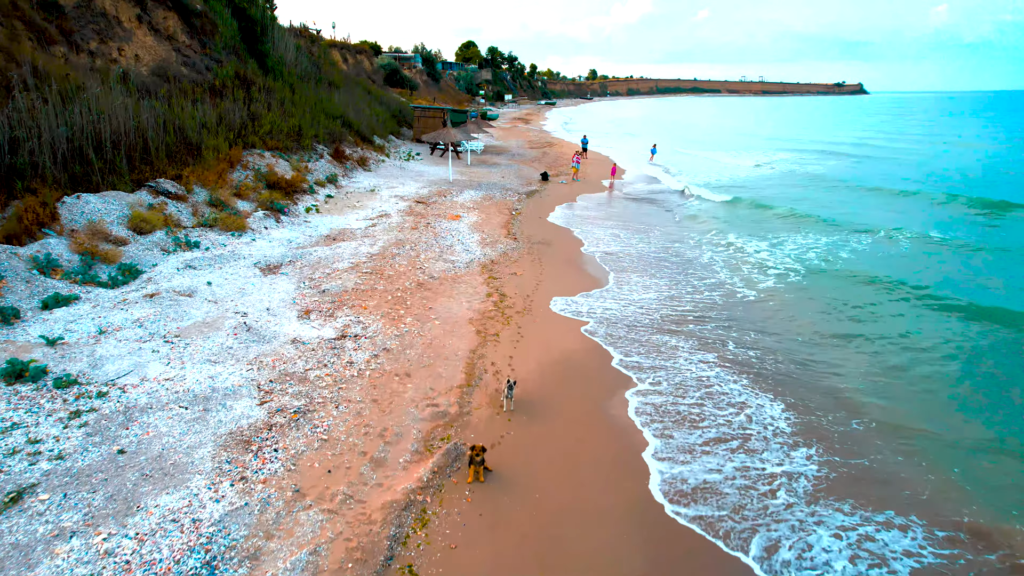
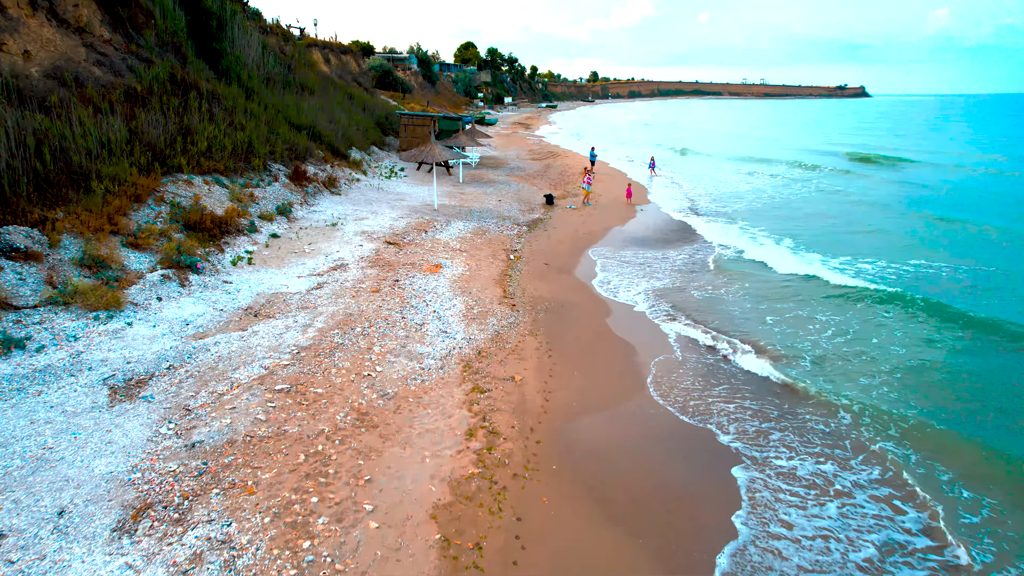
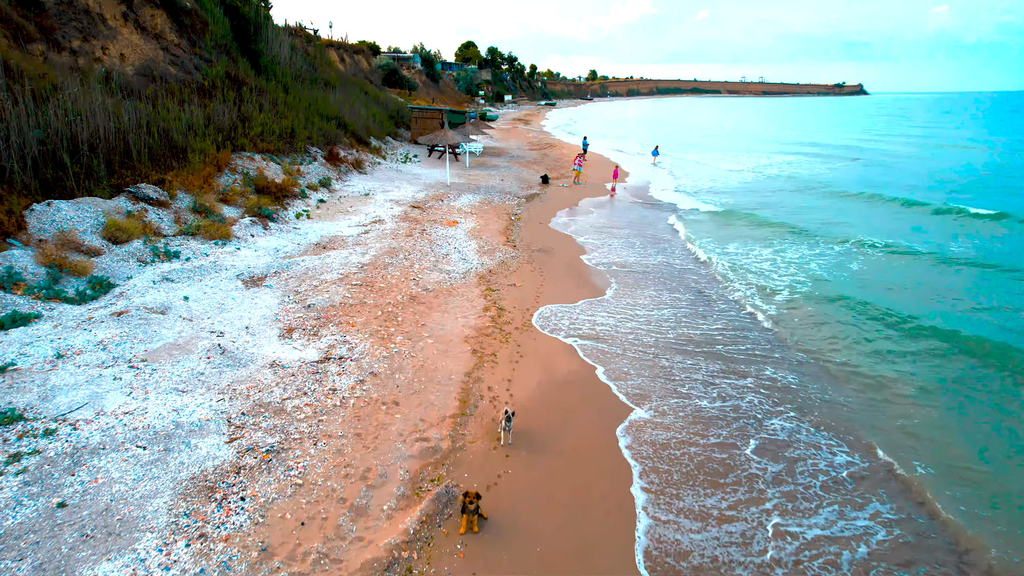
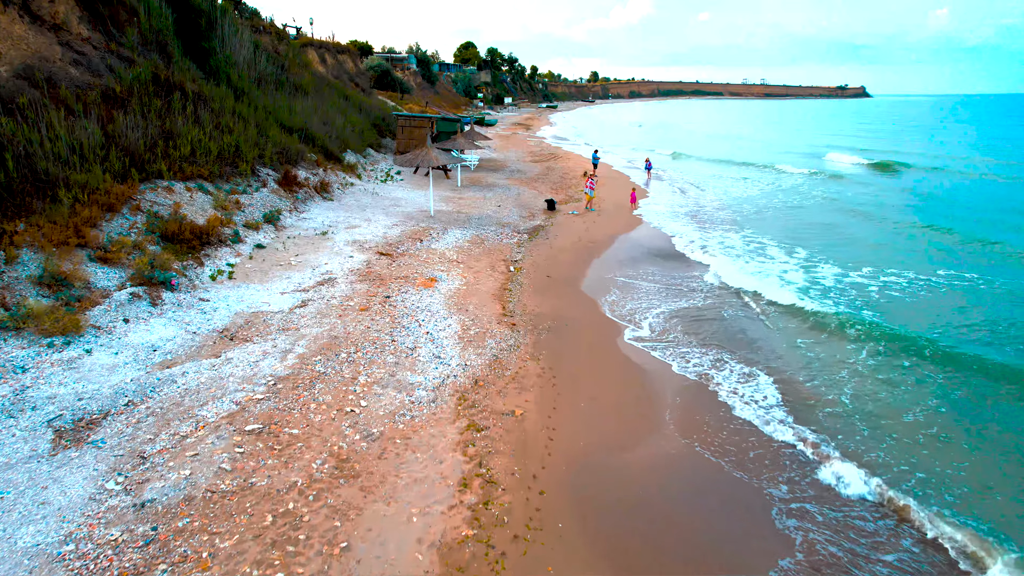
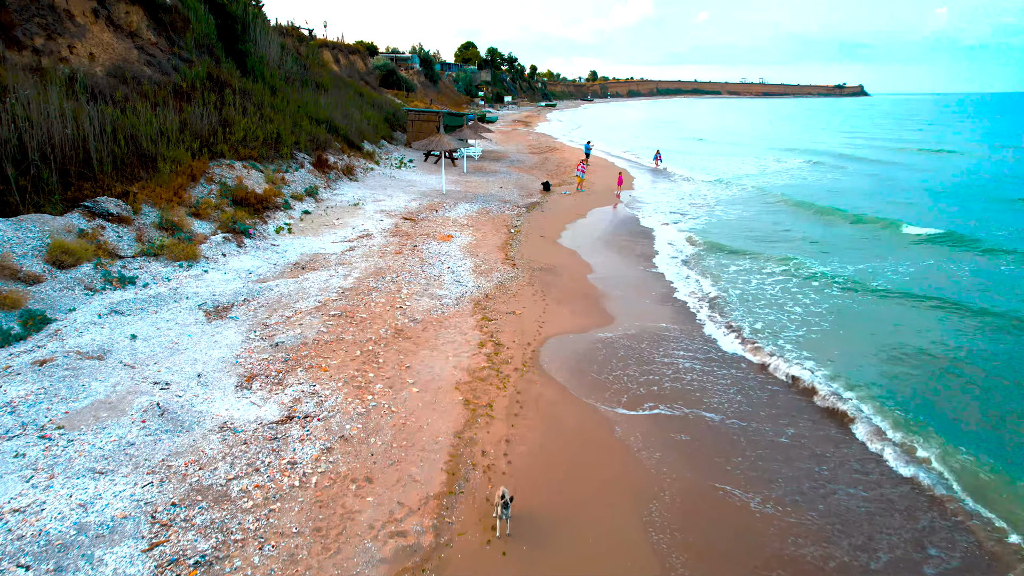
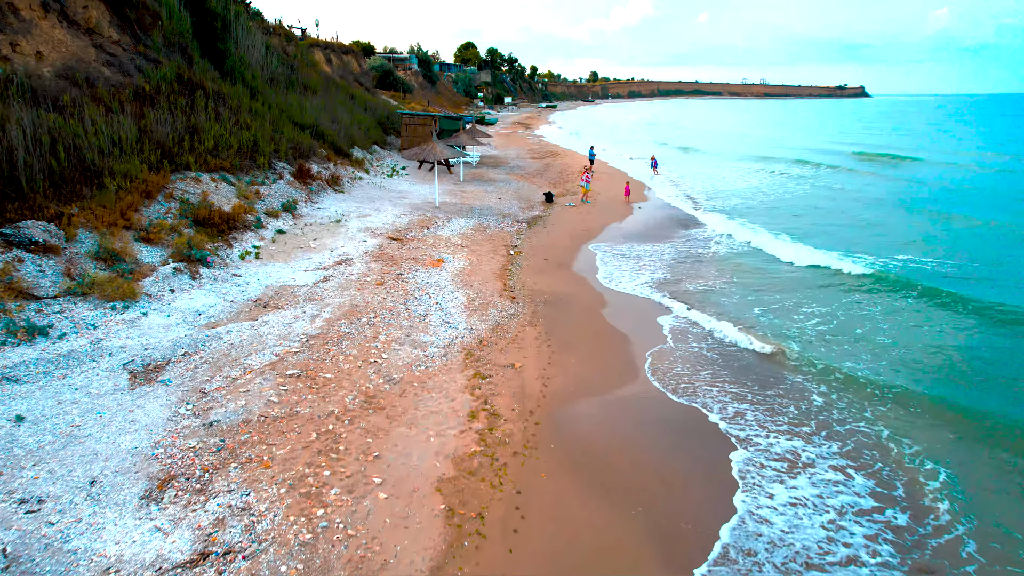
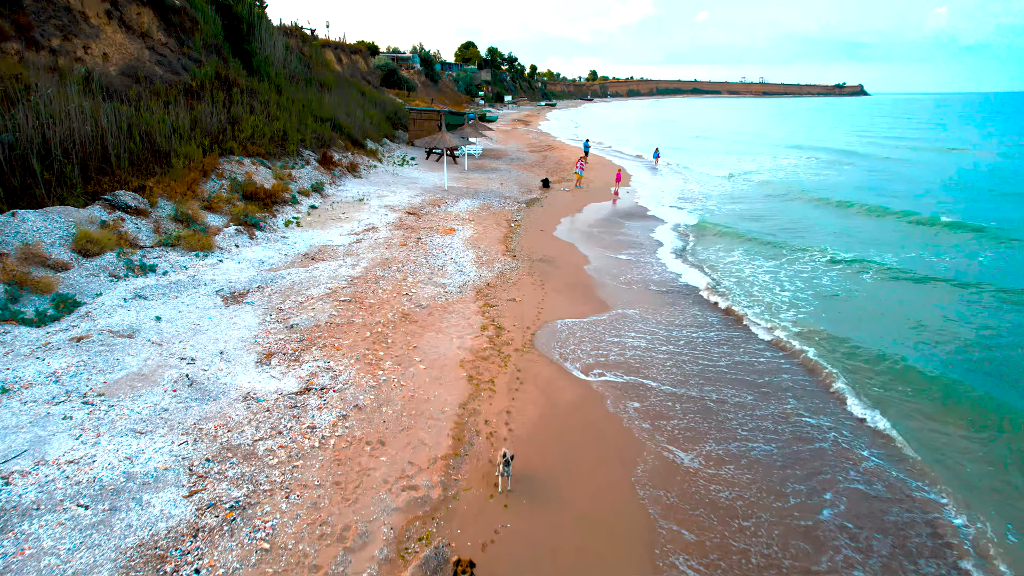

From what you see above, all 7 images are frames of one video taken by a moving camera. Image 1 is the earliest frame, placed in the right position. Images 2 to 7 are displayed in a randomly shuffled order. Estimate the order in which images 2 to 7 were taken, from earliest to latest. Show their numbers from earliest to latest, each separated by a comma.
3, 7, 5, 6, 2, 4
